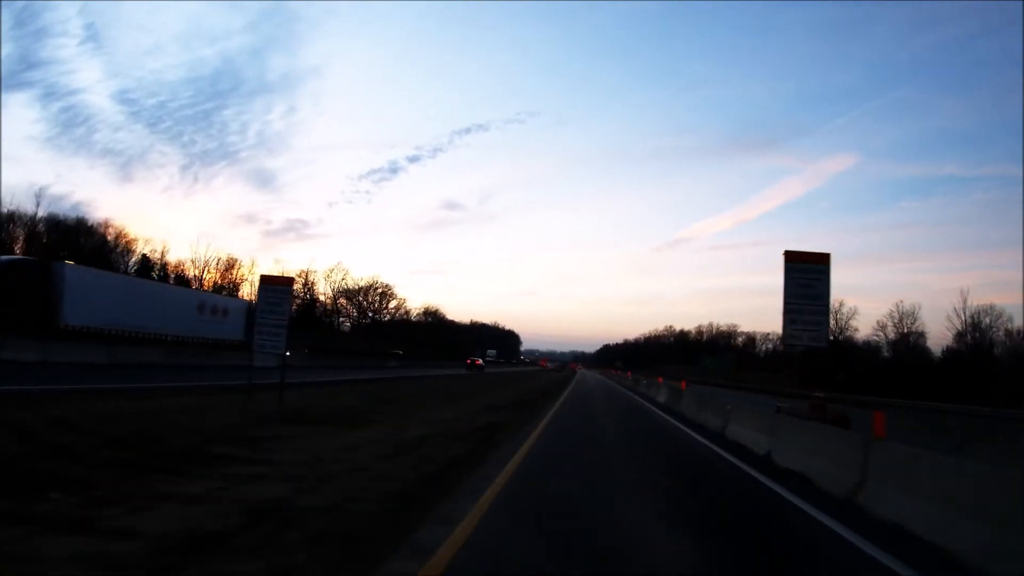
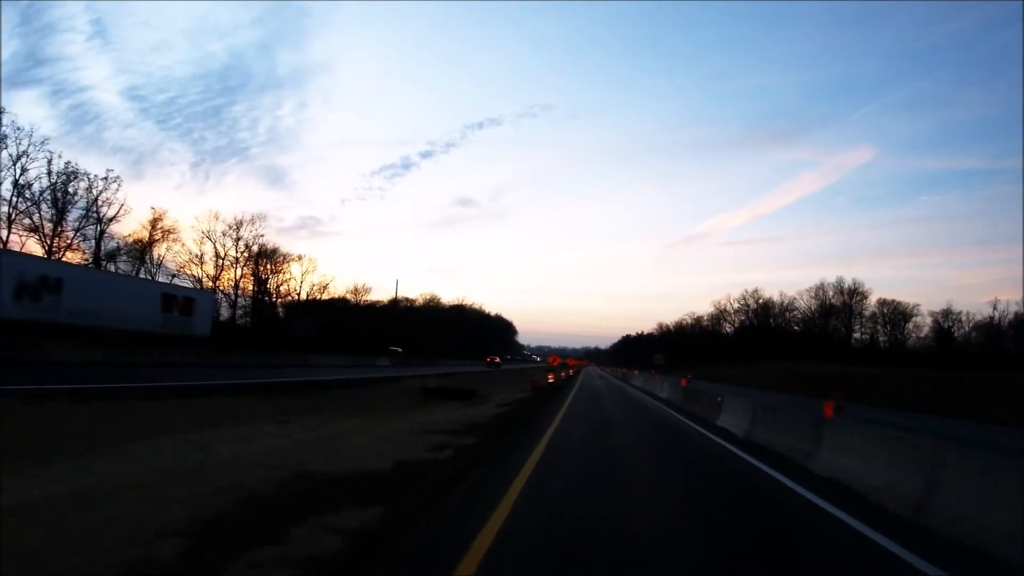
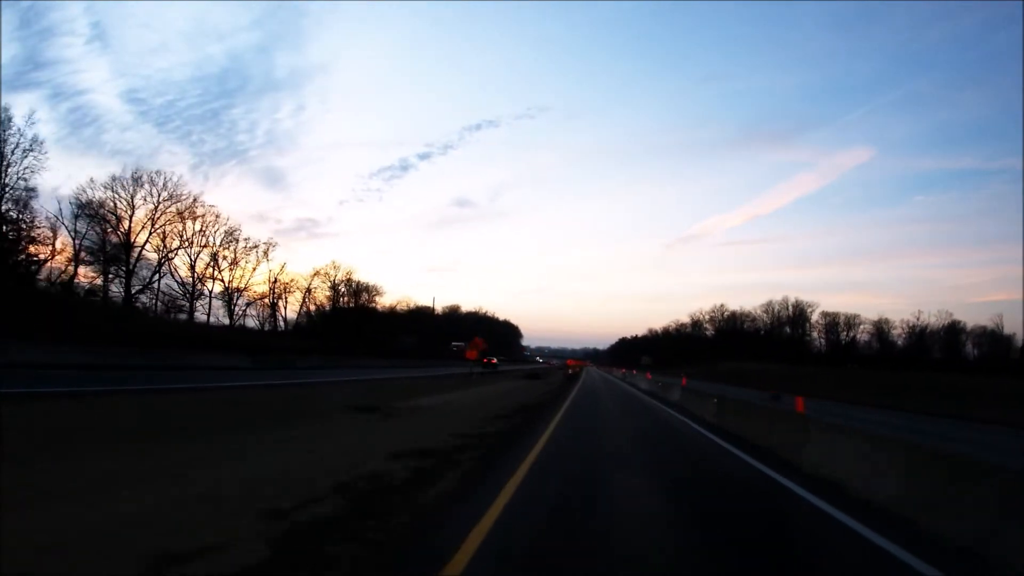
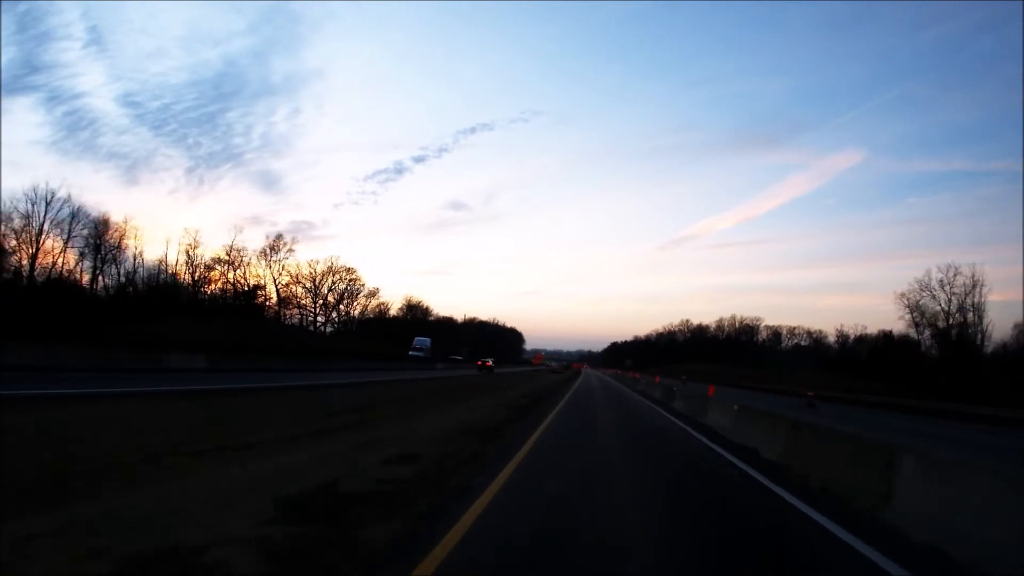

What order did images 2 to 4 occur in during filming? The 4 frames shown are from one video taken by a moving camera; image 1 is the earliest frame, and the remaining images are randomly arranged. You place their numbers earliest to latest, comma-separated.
4, 3, 2
